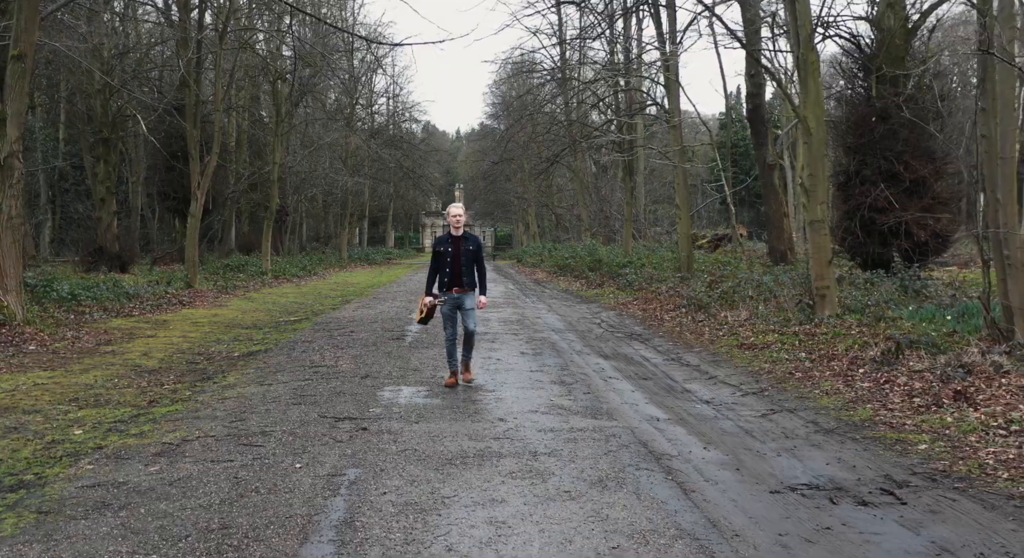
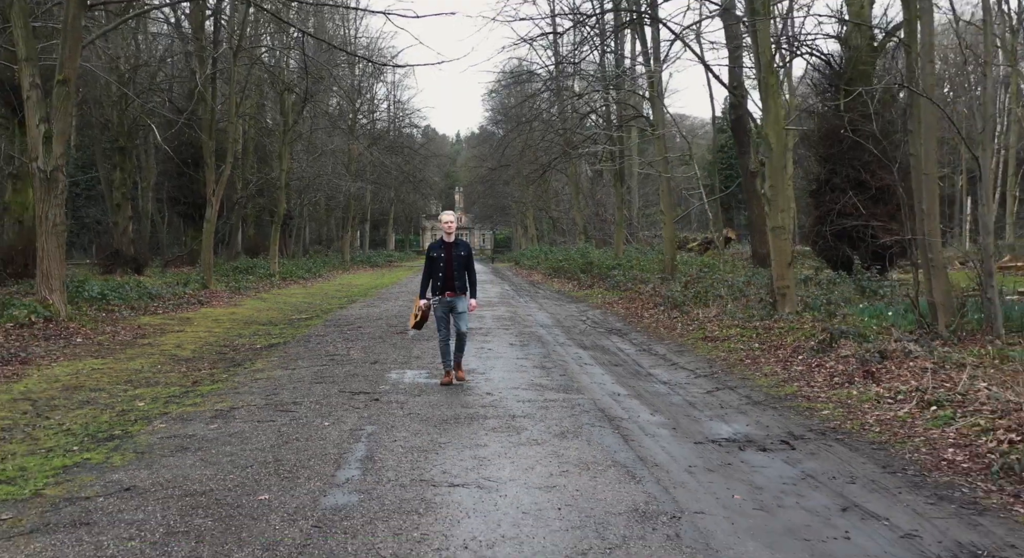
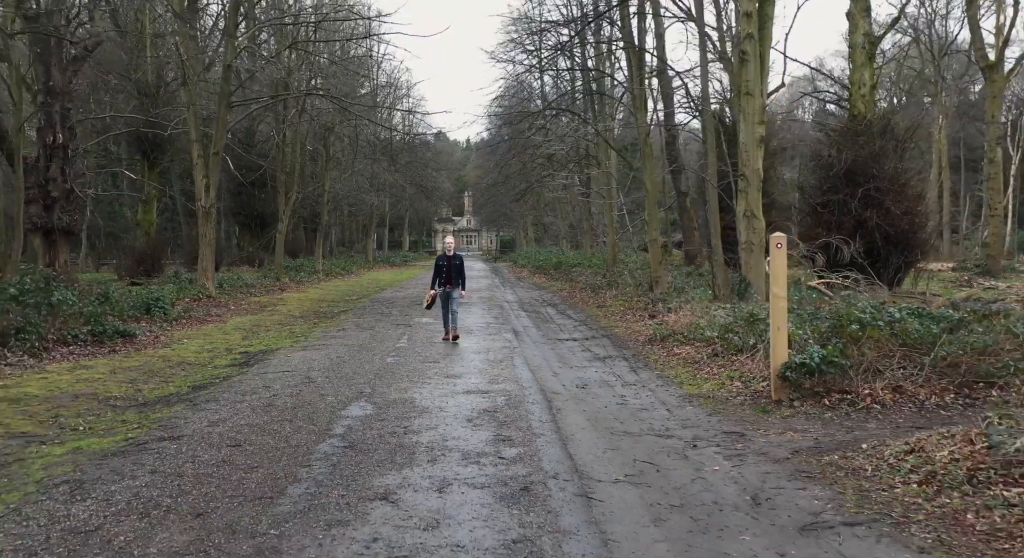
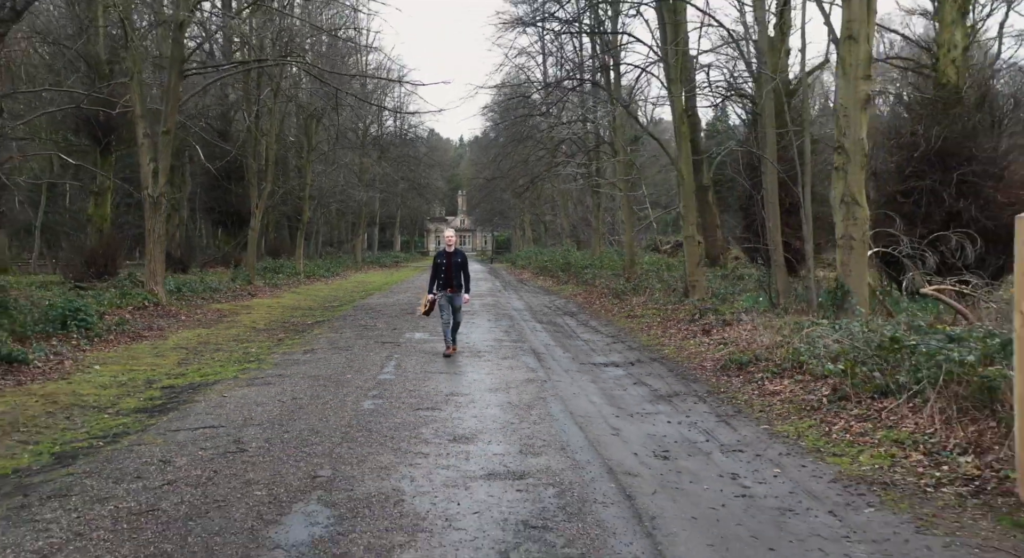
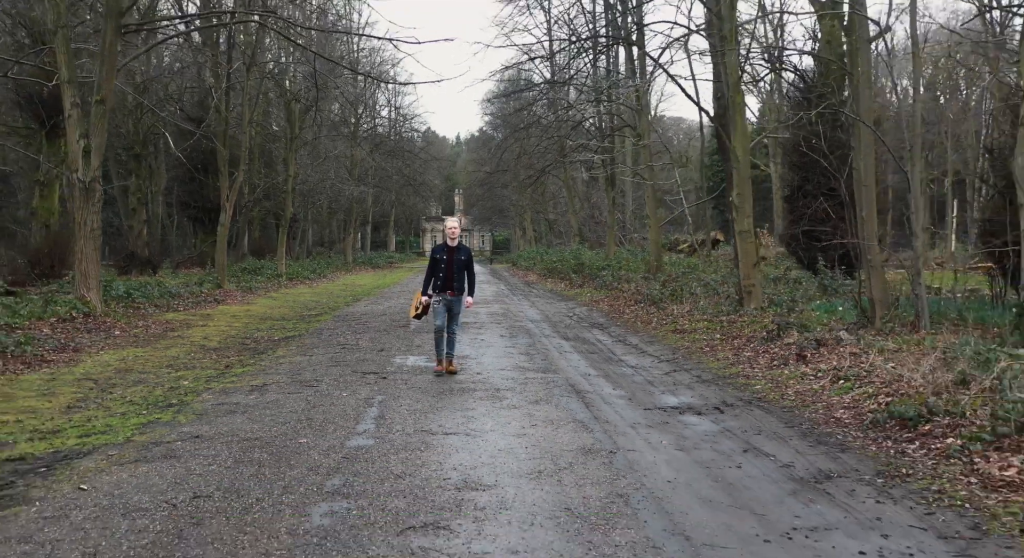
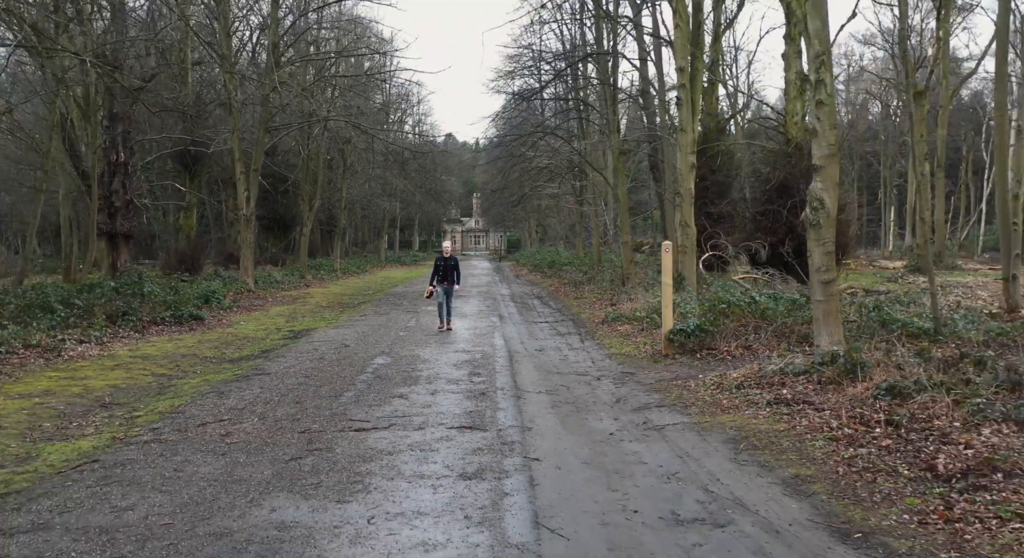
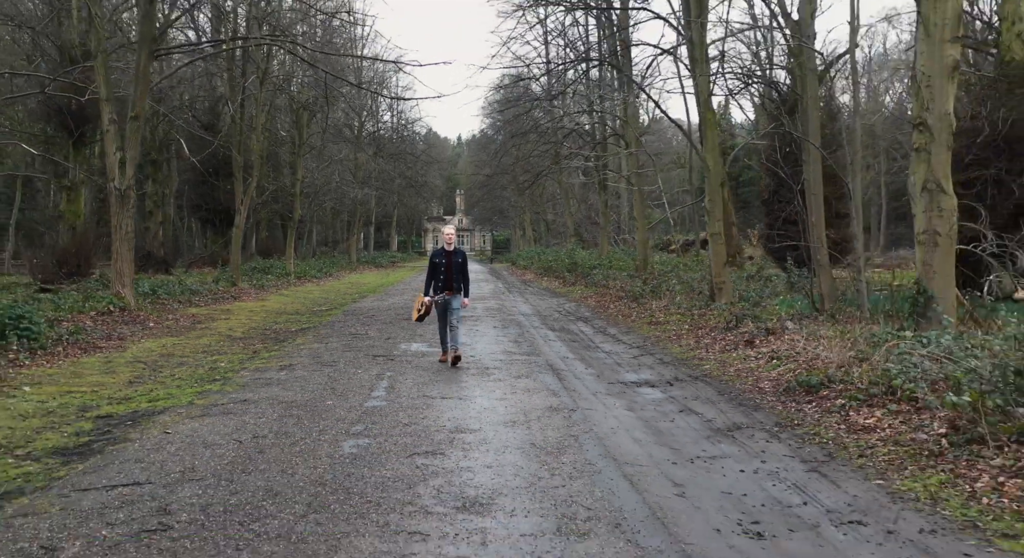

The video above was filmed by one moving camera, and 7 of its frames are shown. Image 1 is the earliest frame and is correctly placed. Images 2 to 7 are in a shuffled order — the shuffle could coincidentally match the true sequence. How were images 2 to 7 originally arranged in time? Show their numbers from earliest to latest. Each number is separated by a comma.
2, 5, 7, 4, 3, 6
